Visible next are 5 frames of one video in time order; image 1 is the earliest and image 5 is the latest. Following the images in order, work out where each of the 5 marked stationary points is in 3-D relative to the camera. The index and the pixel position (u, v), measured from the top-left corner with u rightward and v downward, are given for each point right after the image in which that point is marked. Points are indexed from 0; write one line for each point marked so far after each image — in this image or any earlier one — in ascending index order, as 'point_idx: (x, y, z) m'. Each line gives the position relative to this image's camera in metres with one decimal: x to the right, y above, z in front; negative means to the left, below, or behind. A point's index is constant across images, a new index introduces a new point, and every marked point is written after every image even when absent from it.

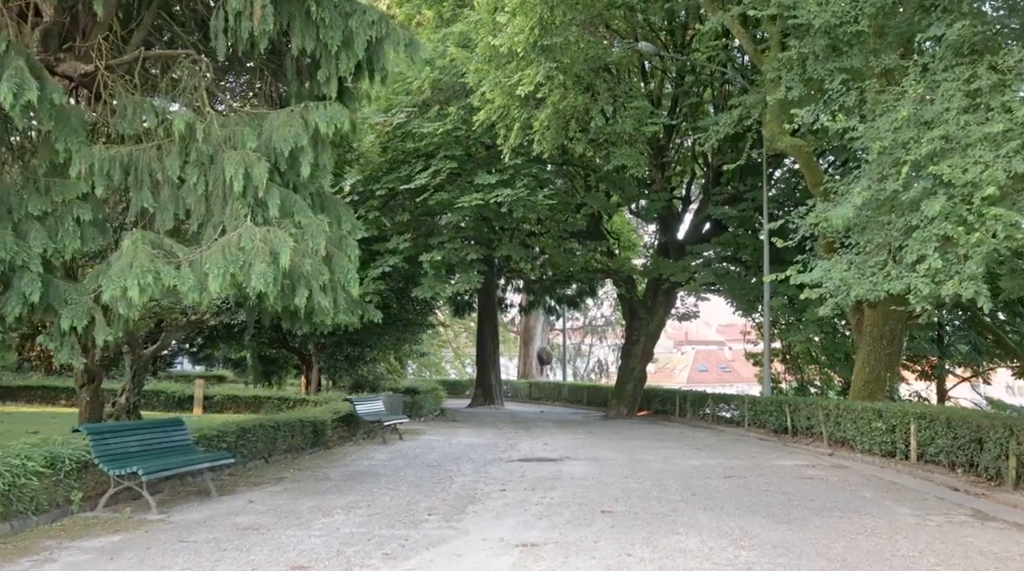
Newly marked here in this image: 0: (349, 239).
0: (-1.9, +0.5, +11.3) m
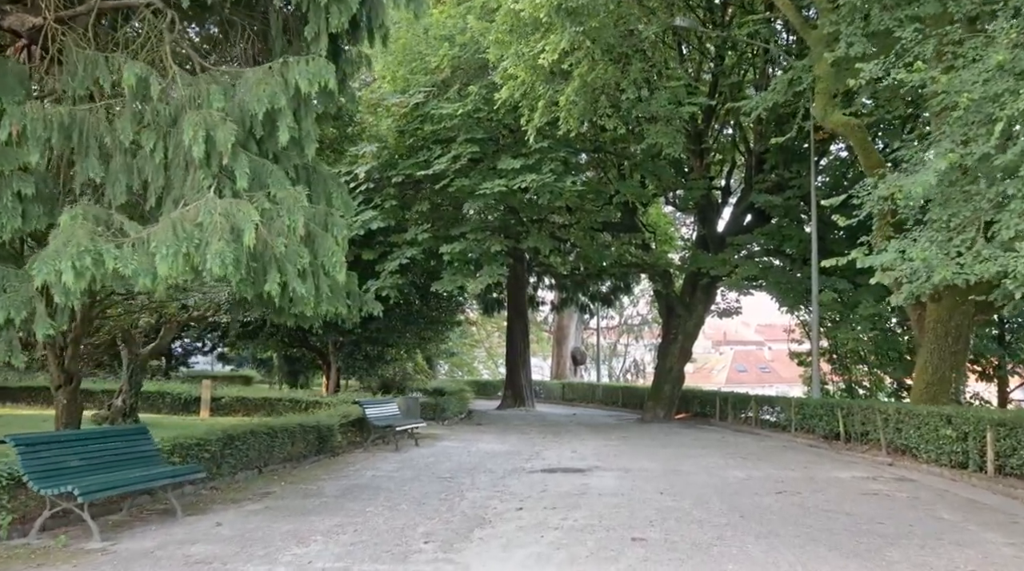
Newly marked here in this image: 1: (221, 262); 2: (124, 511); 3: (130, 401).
0: (-1.8, +0.7, +9.7) m
1: (-2.4, +0.2, +7.8) m
2: (-3.9, -2.2, +9.5) m
3: (-7.5, -2.2, +18.7) m
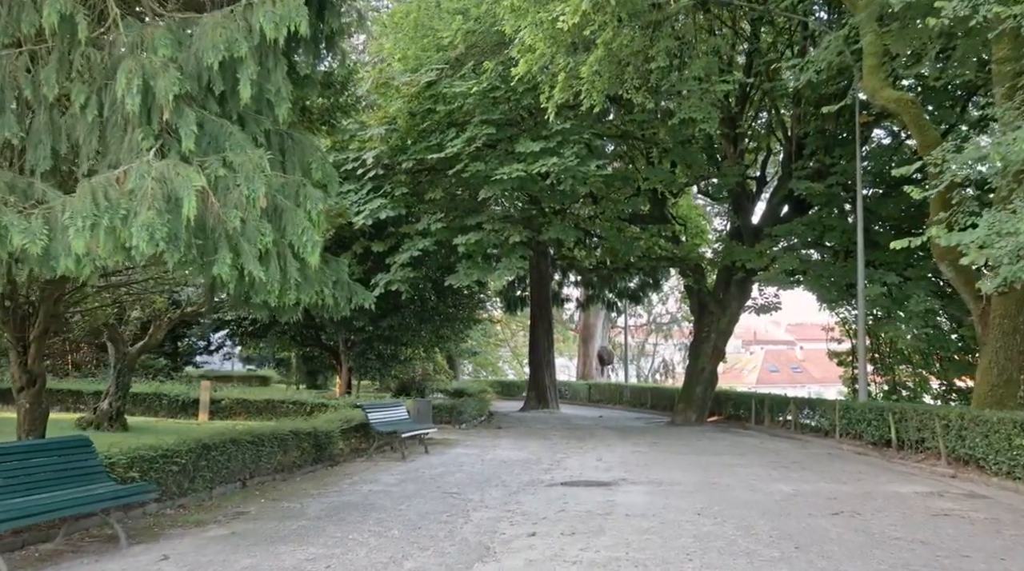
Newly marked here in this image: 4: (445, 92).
0: (-1.7, +0.8, +8.1) m
1: (-2.4, +0.3, +6.3) m
2: (-3.8, -2.1, +8.0) m
3: (-7.1, -2.1, +17.3) m
4: (-1.4, +4.0, +19.7) m
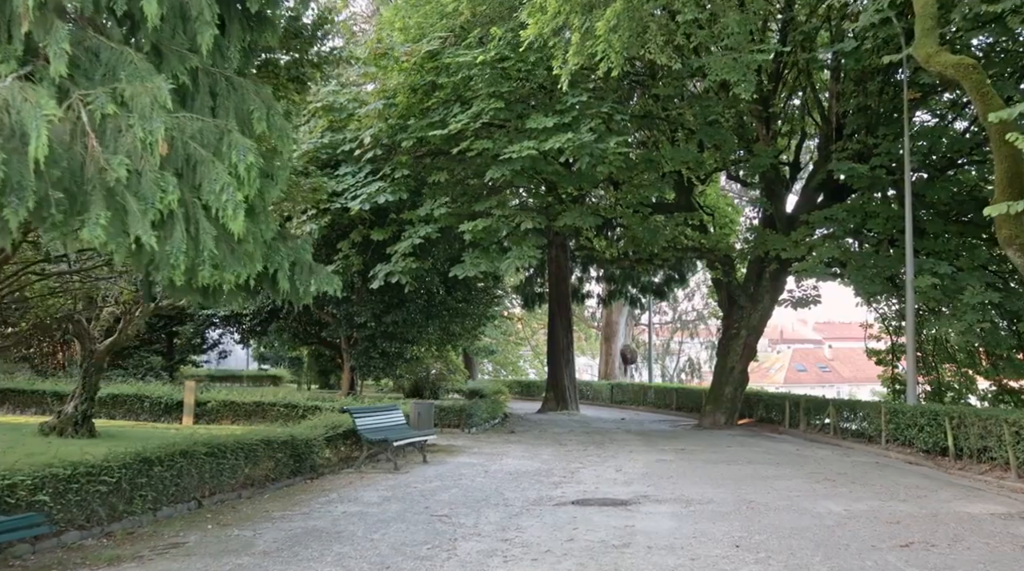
0: (-1.8, +1.0, +6.3) m
1: (-2.5, +0.5, +4.5) m
2: (-3.9, -2.0, +6.2) m
3: (-7.0, -2.0, +15.6) m
4: (-1.2, +4.2, +17.9) m
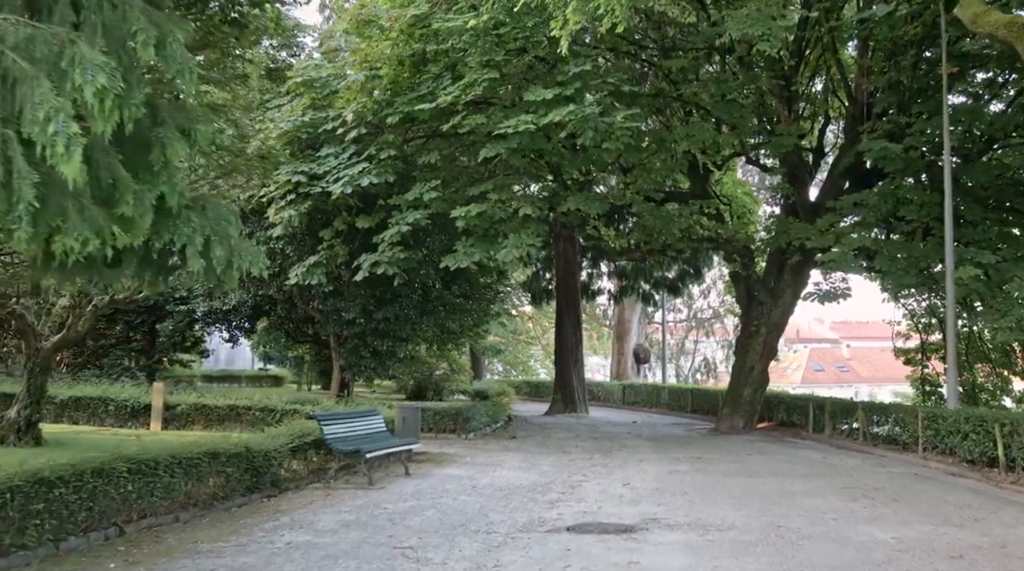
0: (-2.0, +1.1, +4.6) m
1: (-2.8, +0.6, +2.8) m
2: (-4.1, -1.8, +4.6) m
3: (-7.1, -1.8, +14.0) m
4: (-1.2, +4.3, +16.2) m
